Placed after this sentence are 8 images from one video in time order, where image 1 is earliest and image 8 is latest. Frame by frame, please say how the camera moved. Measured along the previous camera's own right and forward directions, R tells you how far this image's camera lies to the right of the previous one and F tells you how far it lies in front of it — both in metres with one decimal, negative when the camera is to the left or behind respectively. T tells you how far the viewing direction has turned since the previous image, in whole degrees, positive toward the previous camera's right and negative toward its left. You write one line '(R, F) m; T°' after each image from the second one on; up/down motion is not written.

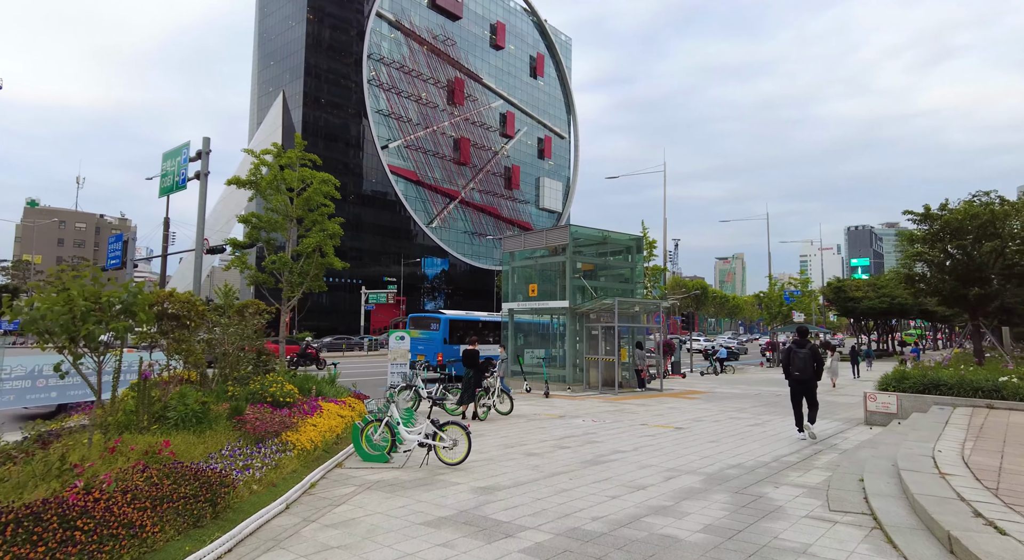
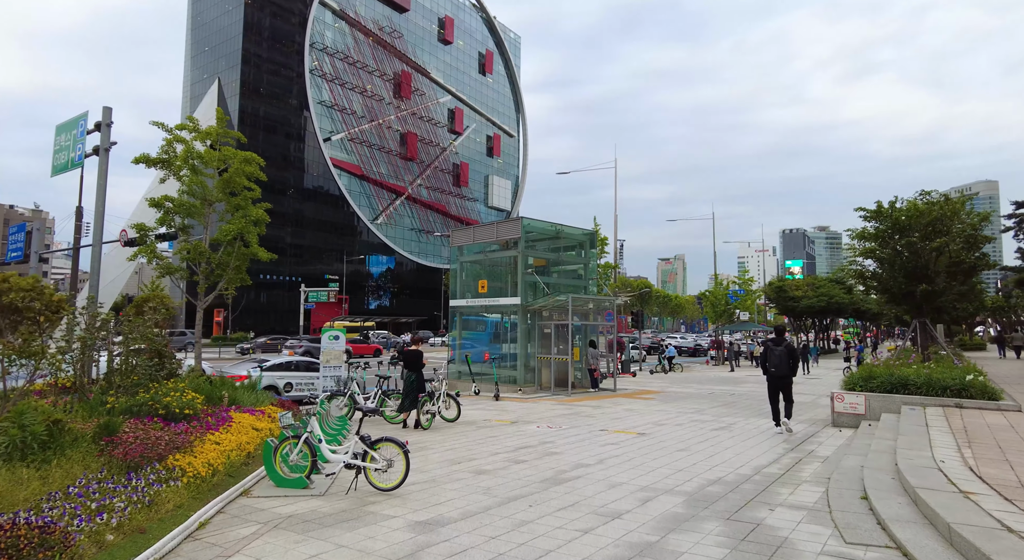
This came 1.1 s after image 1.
(0.0, +1.2) m; +5°
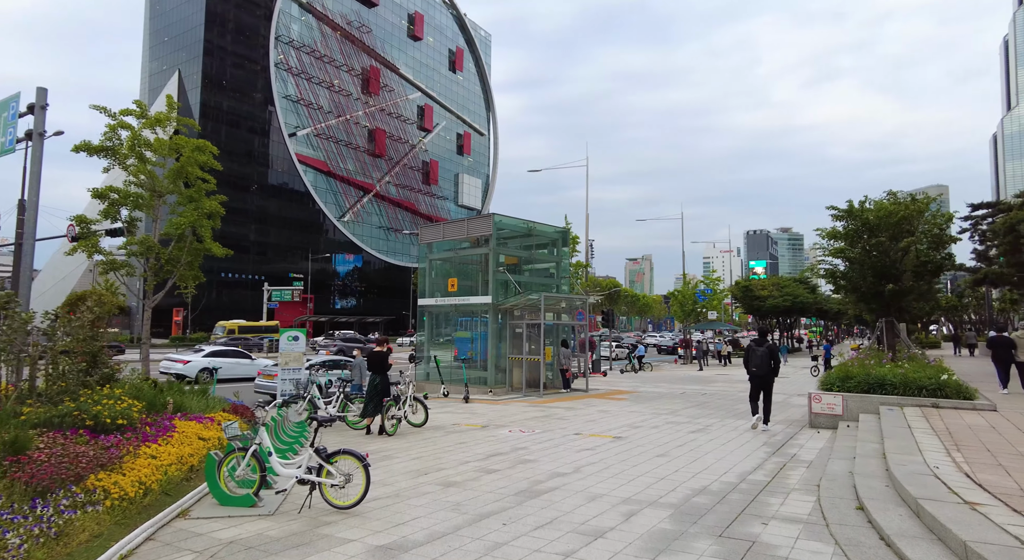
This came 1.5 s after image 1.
(0.0, +0.5) m; +3°
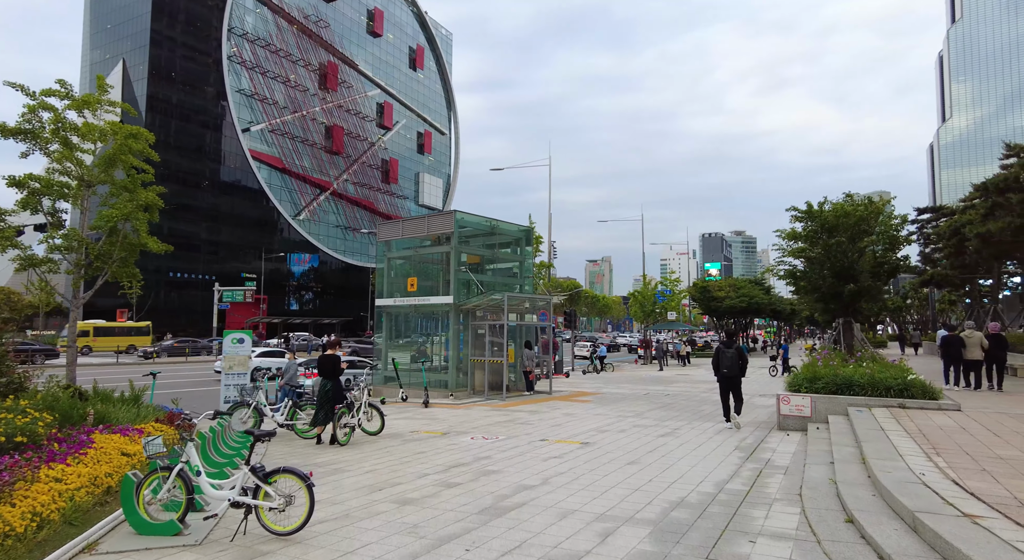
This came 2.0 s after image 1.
(0.0, +0.6) m; +4°
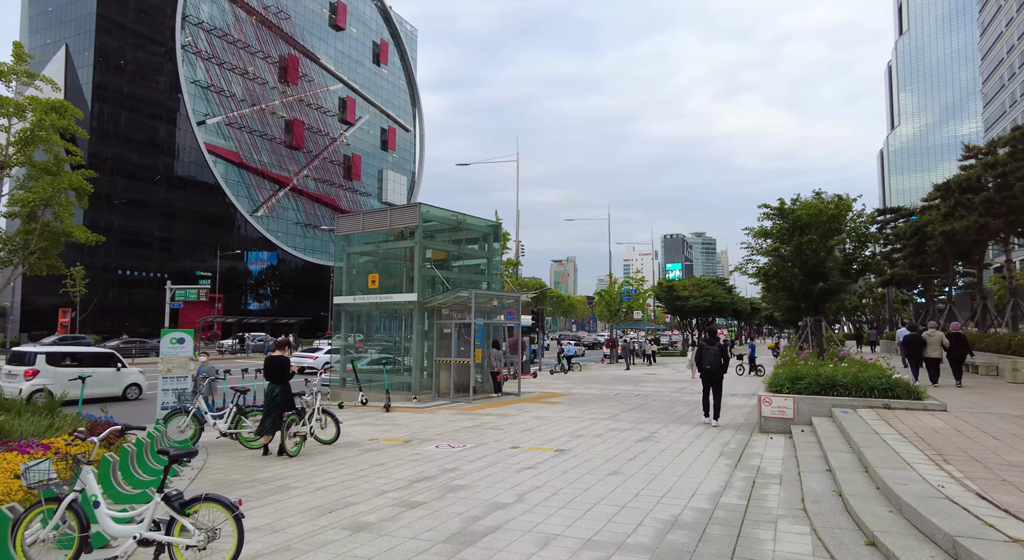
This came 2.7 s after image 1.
(-0.1, +0.8) m; +3°
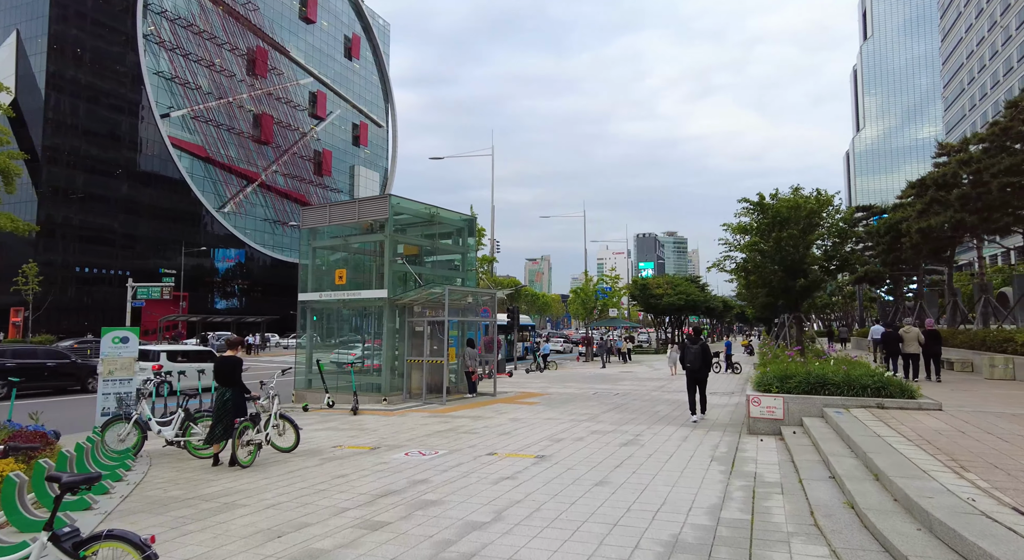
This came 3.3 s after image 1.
(0.0, +0.7) m; +2°
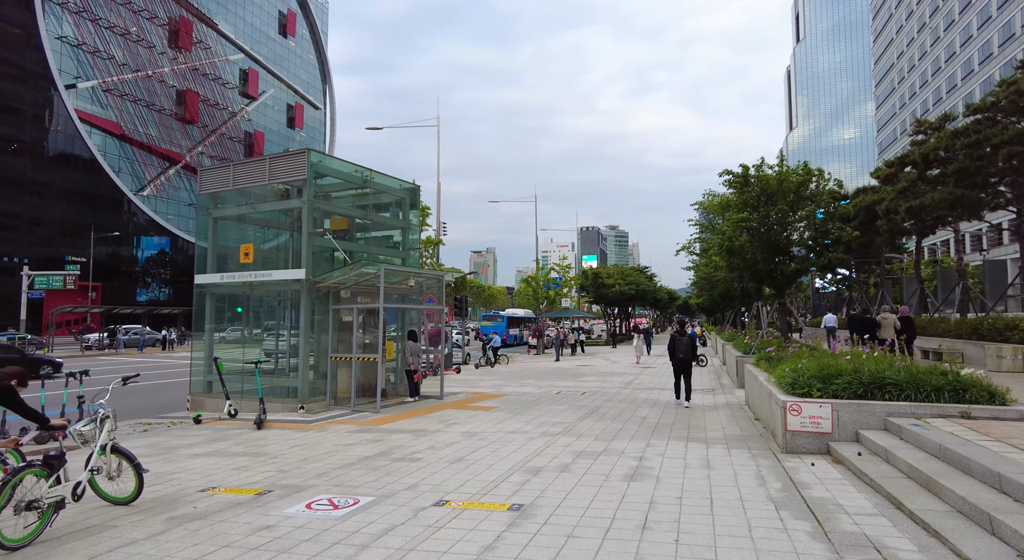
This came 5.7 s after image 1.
(-0.1, +3.0) m; +5°
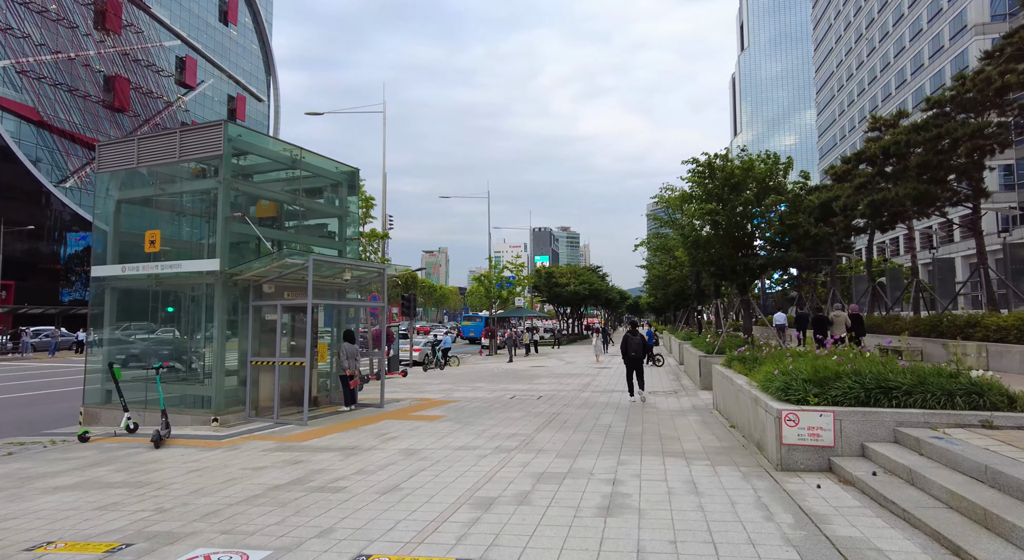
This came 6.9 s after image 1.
(+0.1, +1.4) m; +4°
